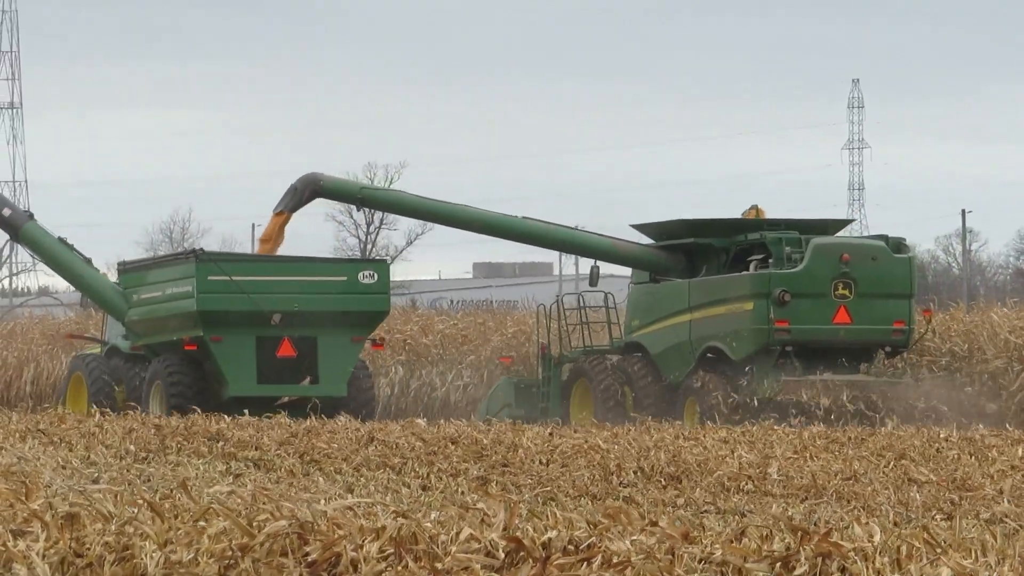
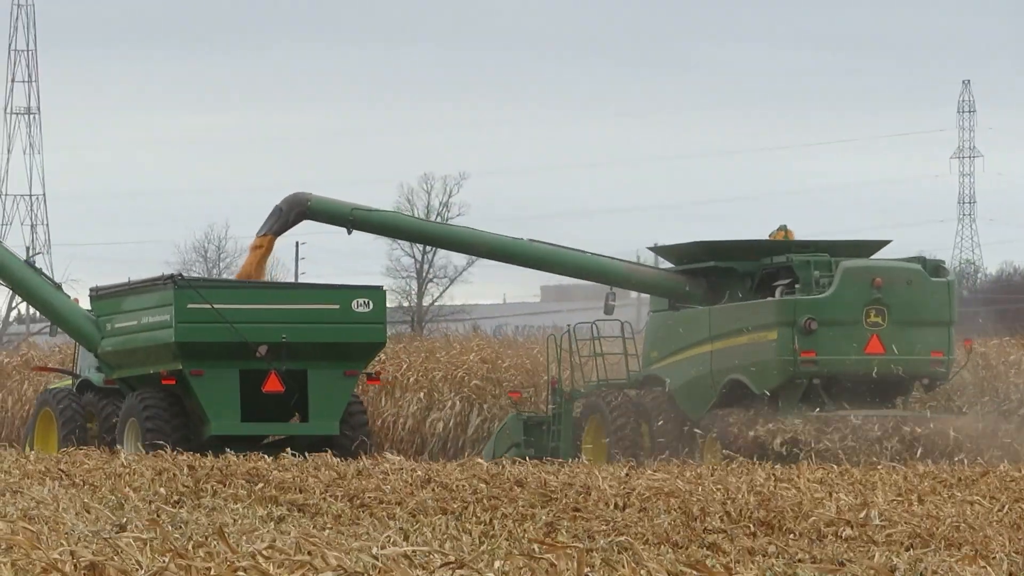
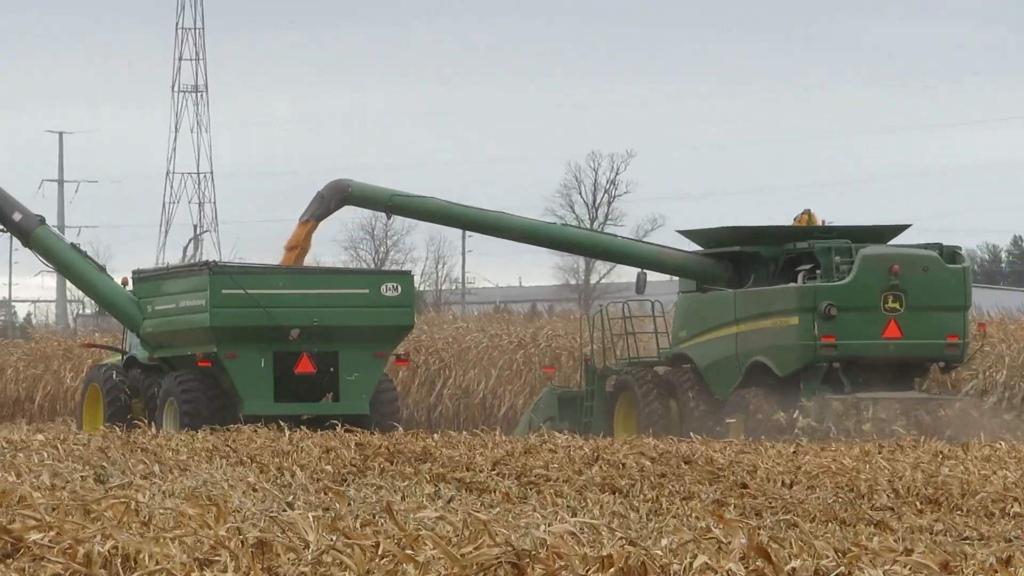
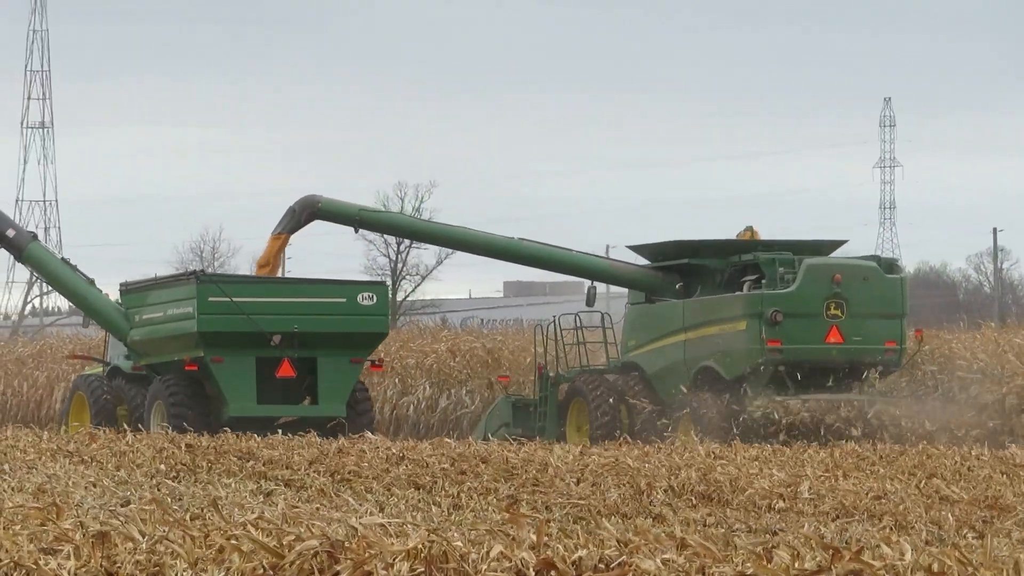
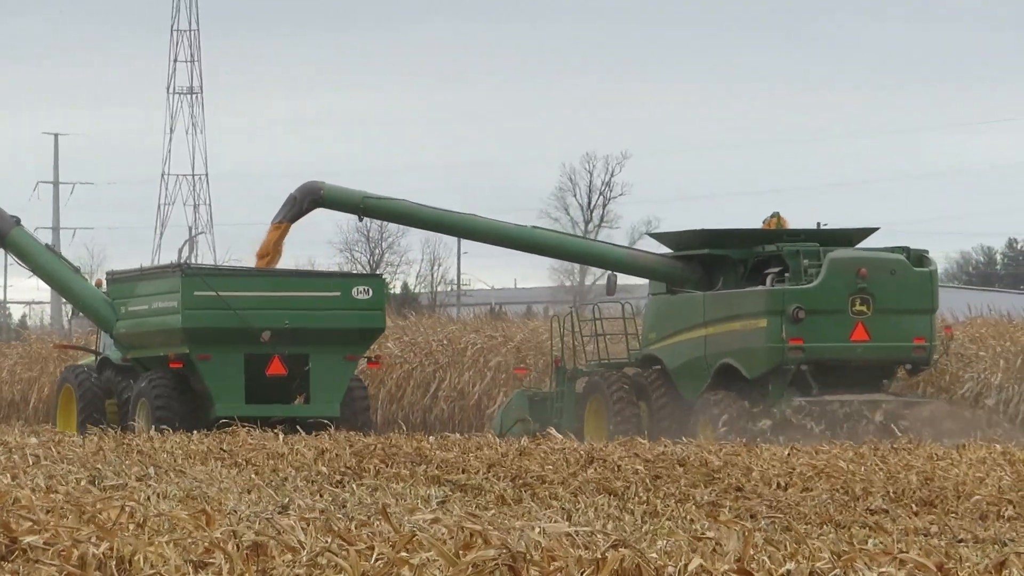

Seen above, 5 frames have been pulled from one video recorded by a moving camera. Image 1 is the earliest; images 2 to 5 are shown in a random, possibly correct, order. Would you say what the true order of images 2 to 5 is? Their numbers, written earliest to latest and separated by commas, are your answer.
4, 2, 3, 5
